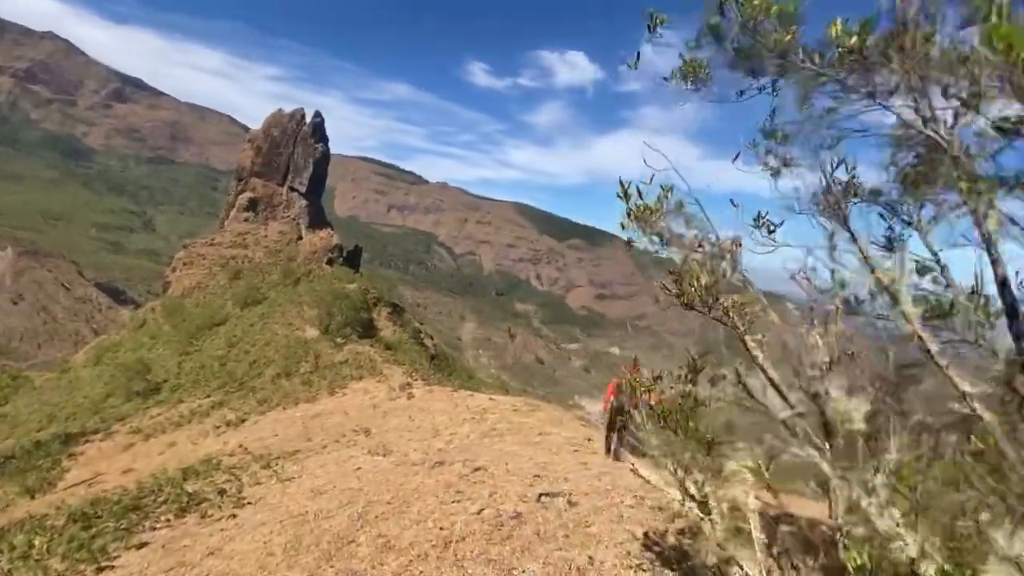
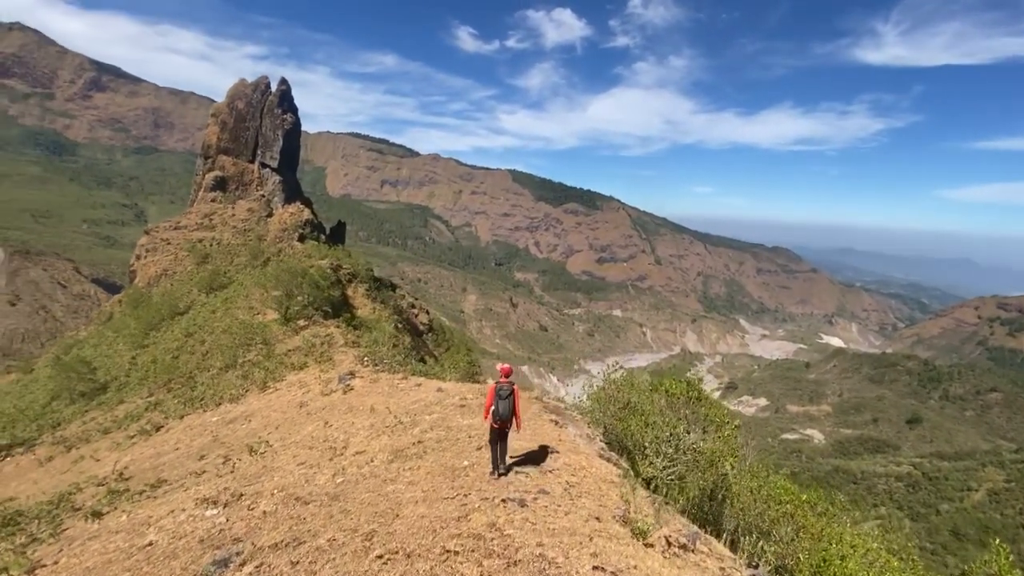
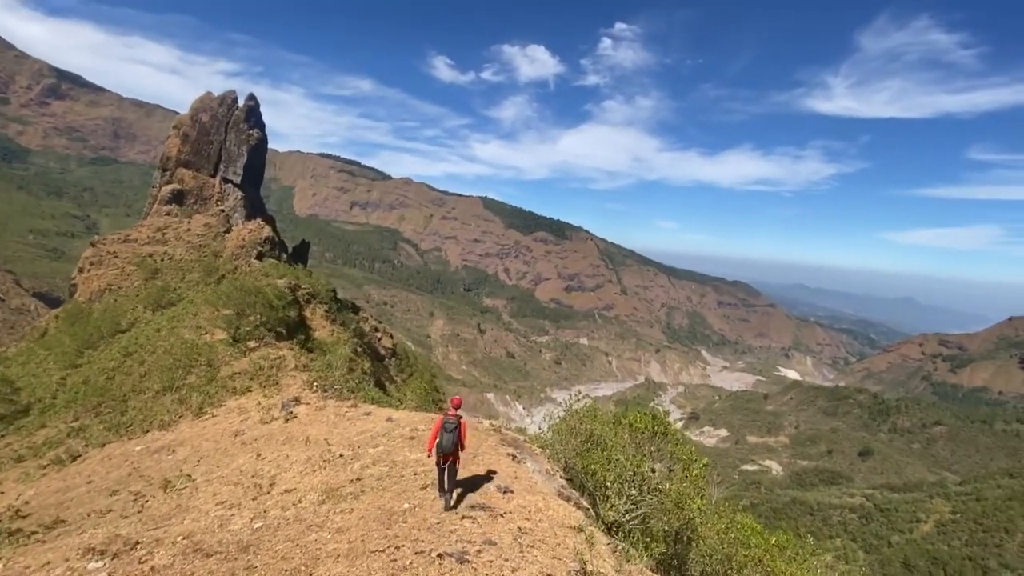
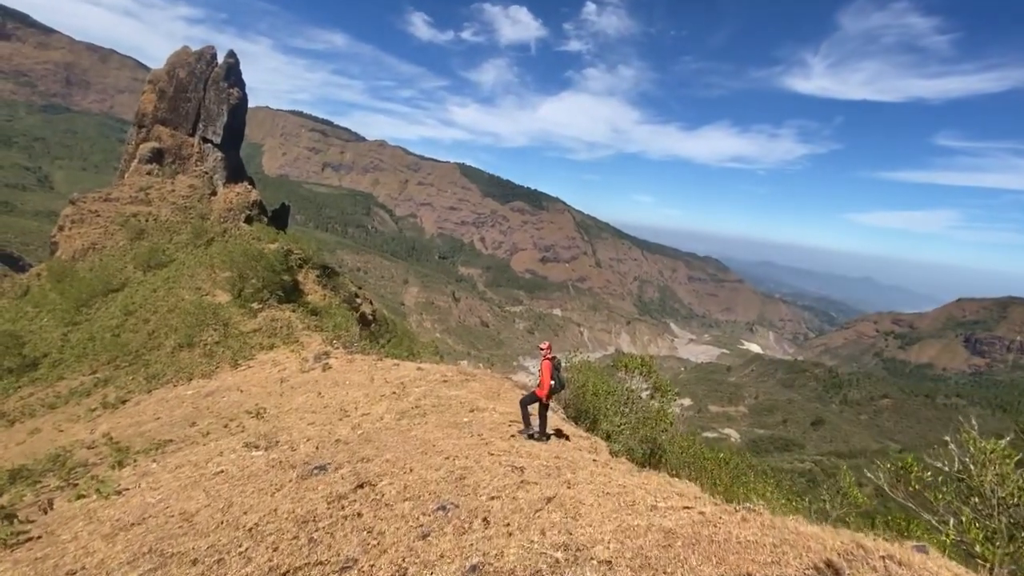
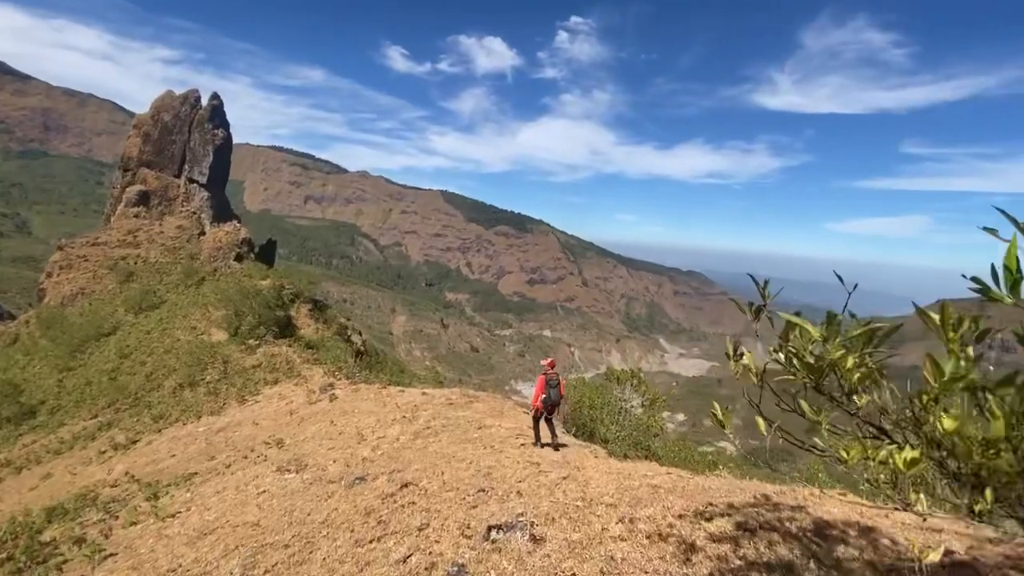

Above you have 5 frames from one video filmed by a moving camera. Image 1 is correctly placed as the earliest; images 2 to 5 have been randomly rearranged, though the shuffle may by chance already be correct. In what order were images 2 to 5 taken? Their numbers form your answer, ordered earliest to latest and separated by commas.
5, 4, 2, 3
